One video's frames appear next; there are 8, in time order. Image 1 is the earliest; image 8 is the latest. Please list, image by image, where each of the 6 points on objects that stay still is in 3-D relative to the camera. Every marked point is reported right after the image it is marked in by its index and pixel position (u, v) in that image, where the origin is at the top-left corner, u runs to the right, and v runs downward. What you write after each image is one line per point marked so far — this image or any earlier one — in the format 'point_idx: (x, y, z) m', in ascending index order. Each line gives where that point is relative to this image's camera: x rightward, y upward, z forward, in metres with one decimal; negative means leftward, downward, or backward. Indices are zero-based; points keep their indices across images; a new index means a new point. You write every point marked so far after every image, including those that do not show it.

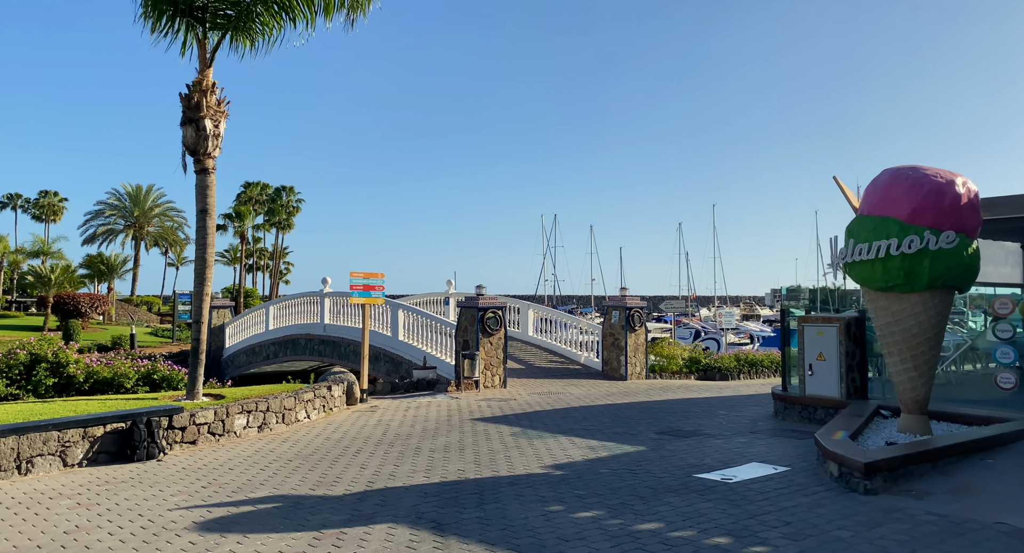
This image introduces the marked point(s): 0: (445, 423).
0: (-1.2, -2.6, +12.2) m
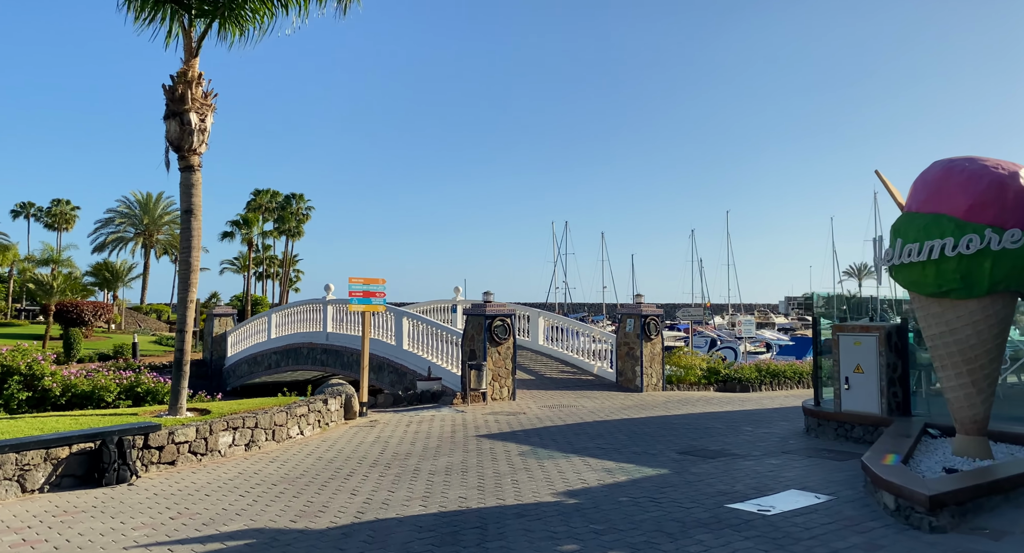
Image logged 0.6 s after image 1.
0: (-1.0, -2.7, +11.3) m
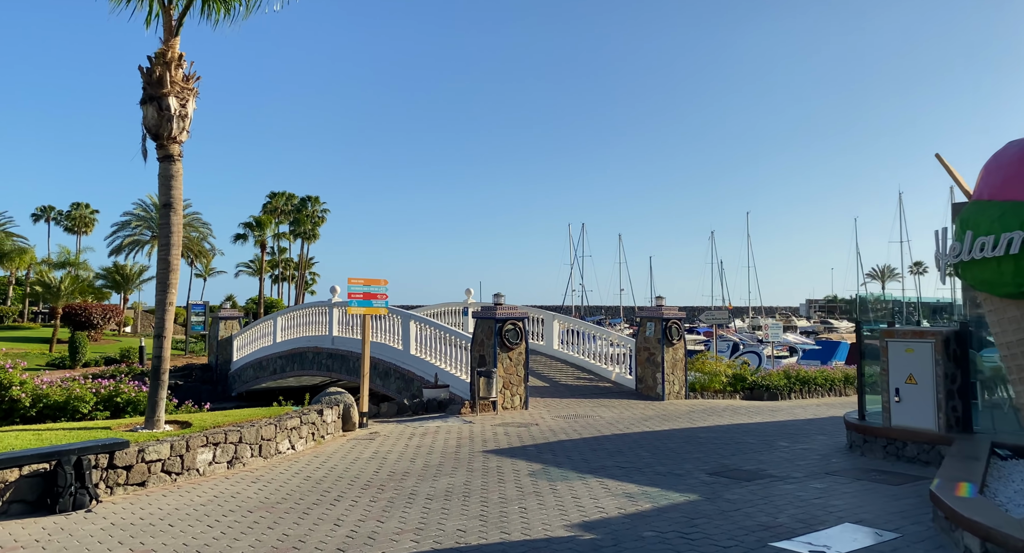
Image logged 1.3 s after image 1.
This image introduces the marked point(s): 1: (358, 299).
0: (-0.9, -2.7, +10.3) m
1: (-2.9, -0.4, +13.1) m
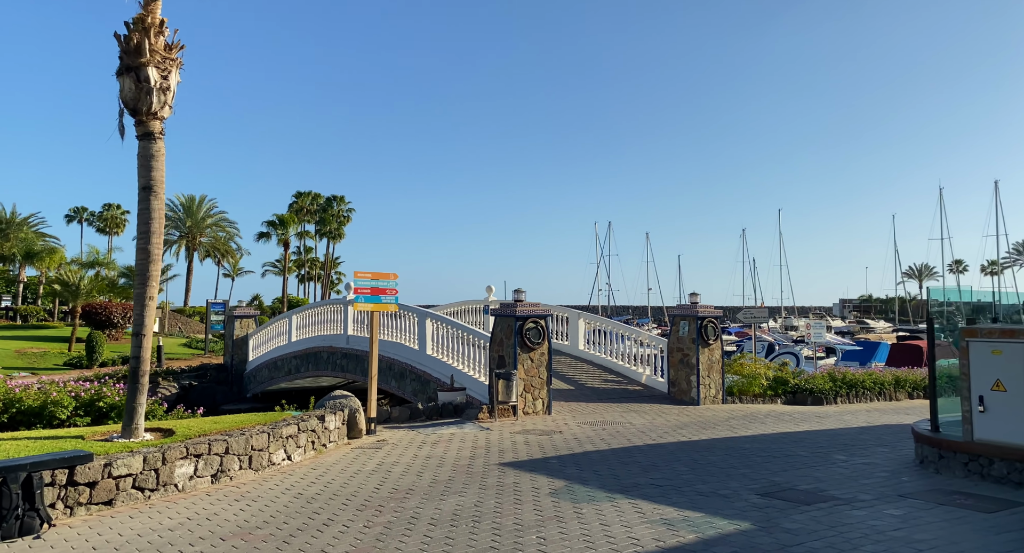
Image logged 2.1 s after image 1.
0: (-0.6, -2.6, +9.1) m
1: (-2.5, -0.3, +12.1) m
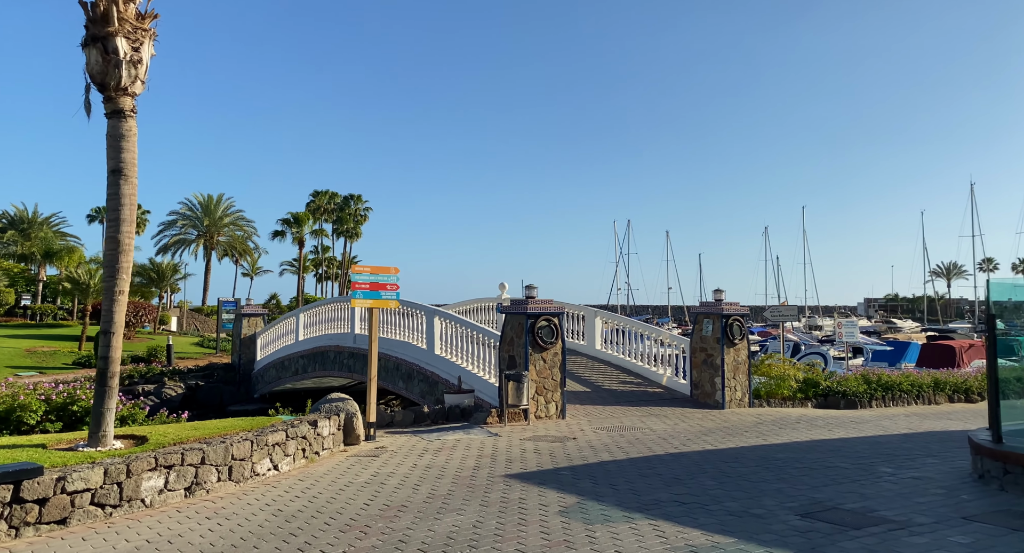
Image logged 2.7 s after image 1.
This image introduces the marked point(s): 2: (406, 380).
0: (-0.5, -2.5, +8.3) m
1: (-2.4, -0.2, +11.2) m
2: (-2.7, -2.6, +17.4) m
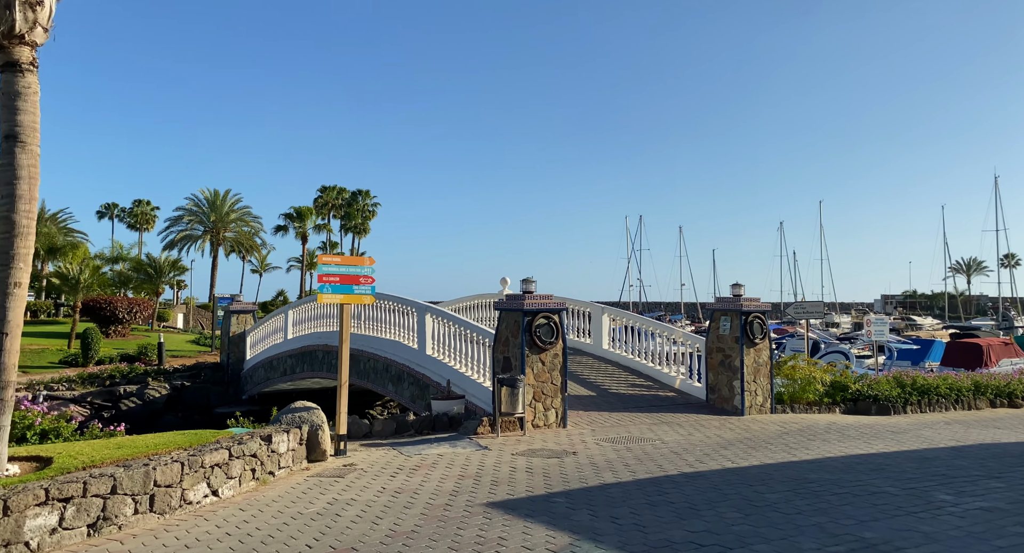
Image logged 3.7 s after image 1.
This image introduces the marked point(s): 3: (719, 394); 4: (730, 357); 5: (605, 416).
0: (-0.7, -2.4, +6.8) m
1: (-2.5, -0.1, +9.8) m
2: (-2.7, -2.5, +16.0) m
3: (+4.5, -2.5, +14.9) m
4: (+4.6, -1.7, +14.7) m
5: (+1.8, -2.6, +13.1) m
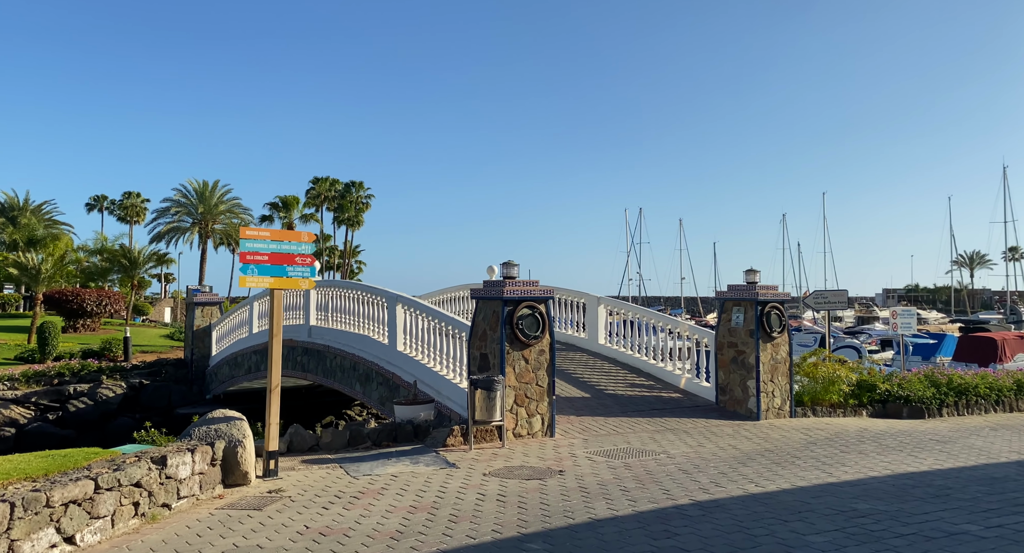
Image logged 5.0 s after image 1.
0: (-1.0, -2.1, +5.0) m
1: (-2.8, +0.1, +7.9) m
2: (-3.0, -2.2, +14.1) m
3: (+4.2, -2.2, +13.1) m
4: (+4.3, -1.4, +12.8) m
5: (+1.4, -2.4, +11.2) m
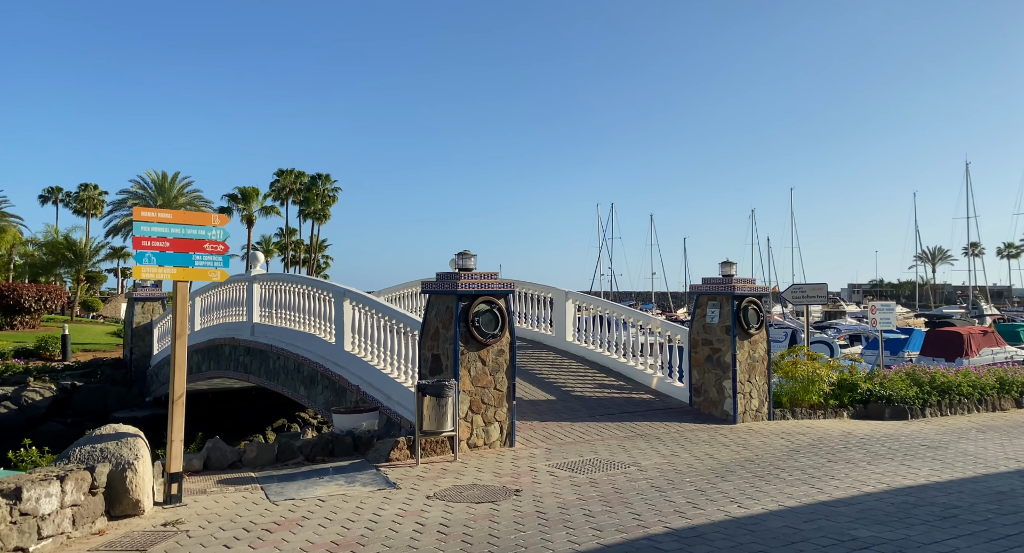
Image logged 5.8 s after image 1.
0: (-1.4, -2.1, +3.8) m
1: (-3.3, +0.2, +6.7) m
2: (-3.8, -2.0, +12.9) m
3: (+3.4, -2.1, +12.2) m
4: (+3.6, -1.3, +11.9) m
5: (+0.8, -2.2, +10.2) m
